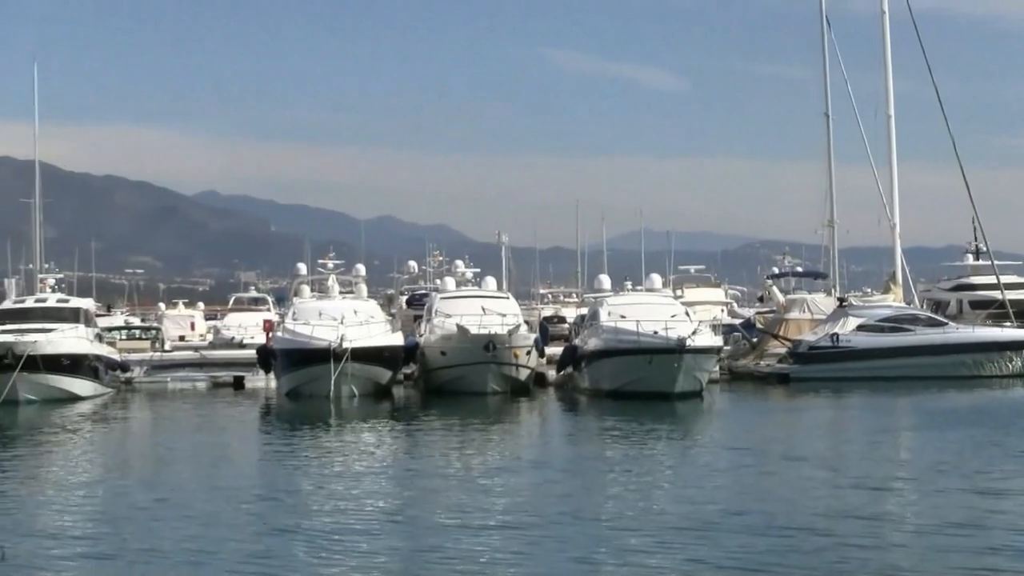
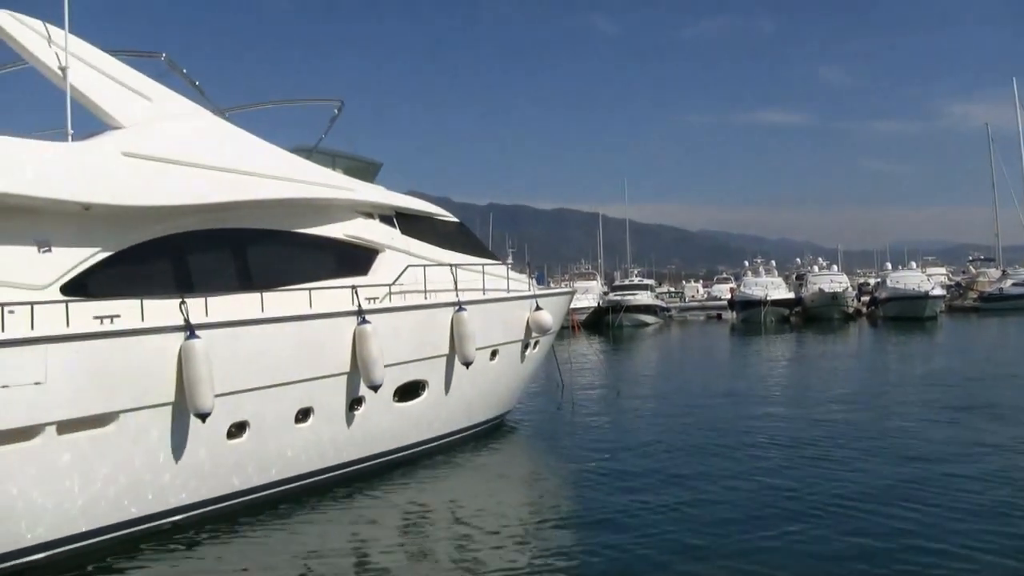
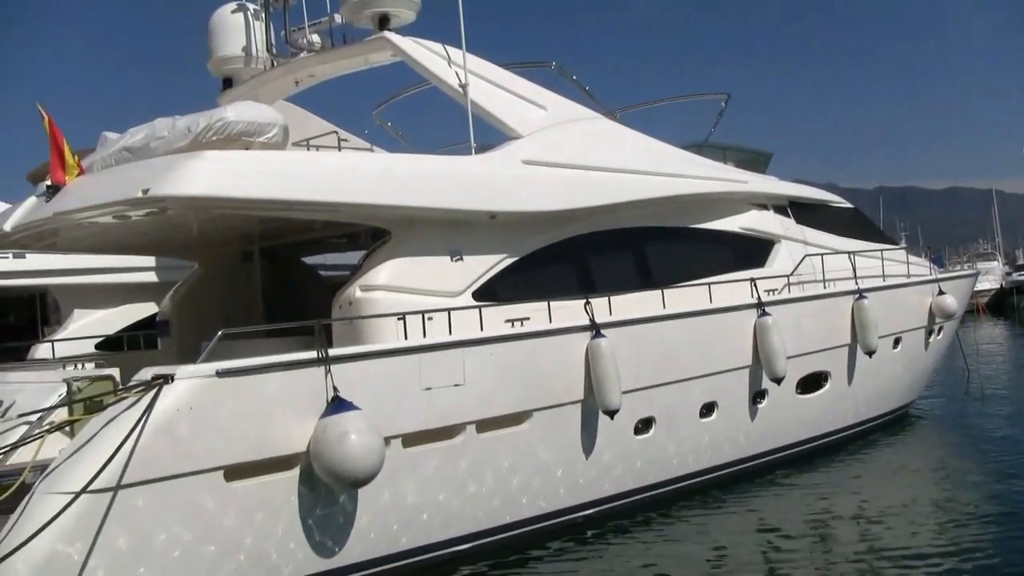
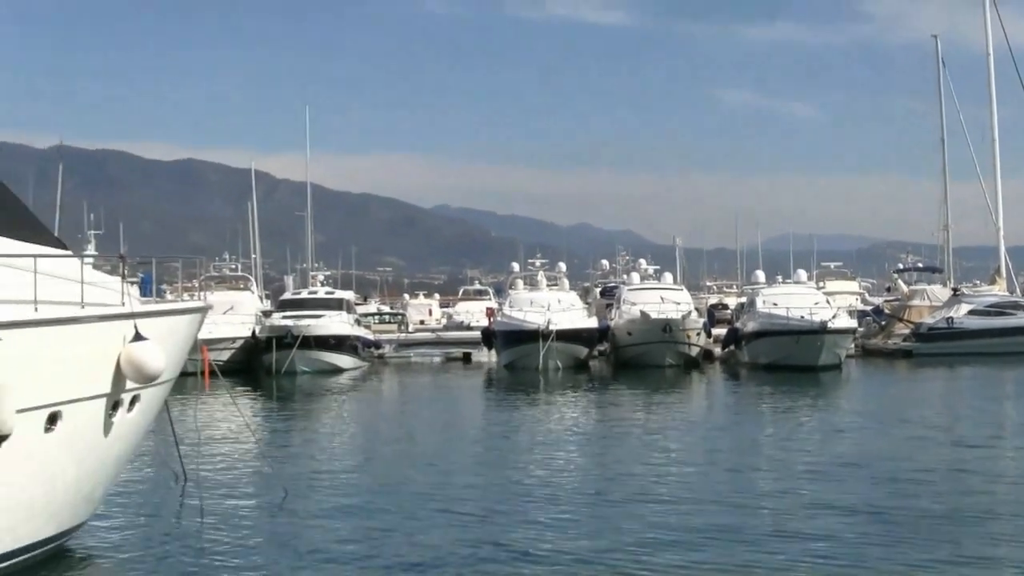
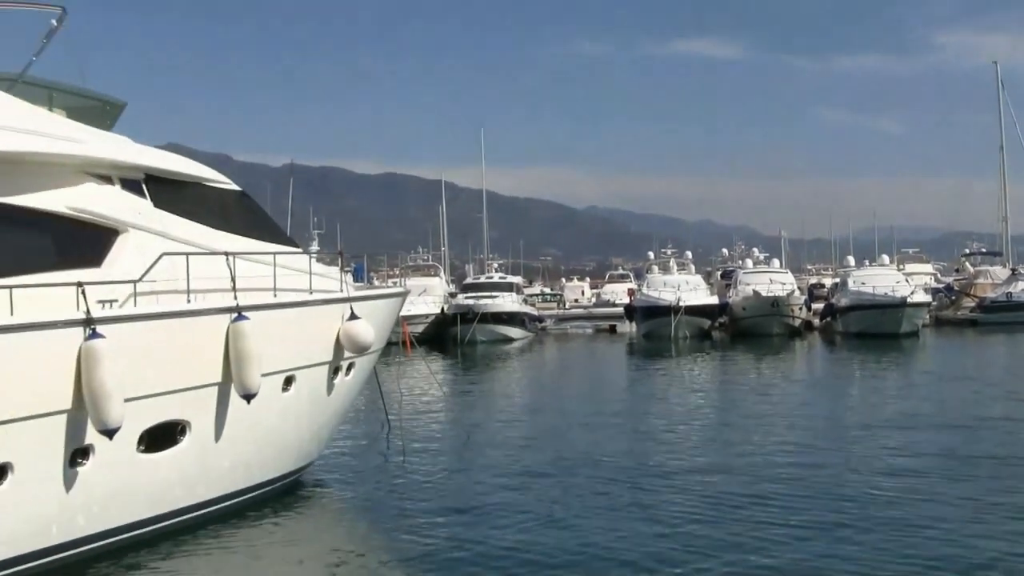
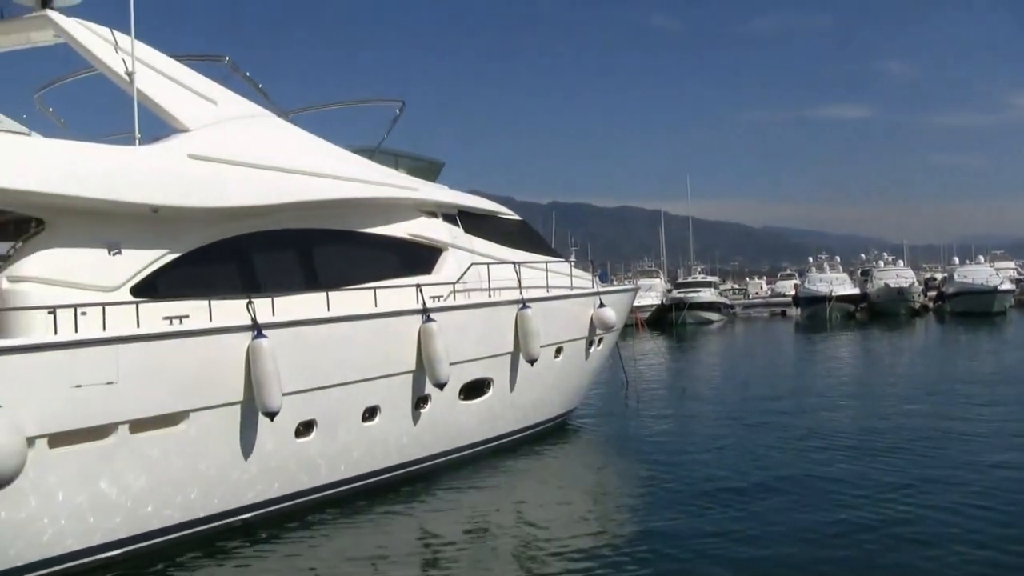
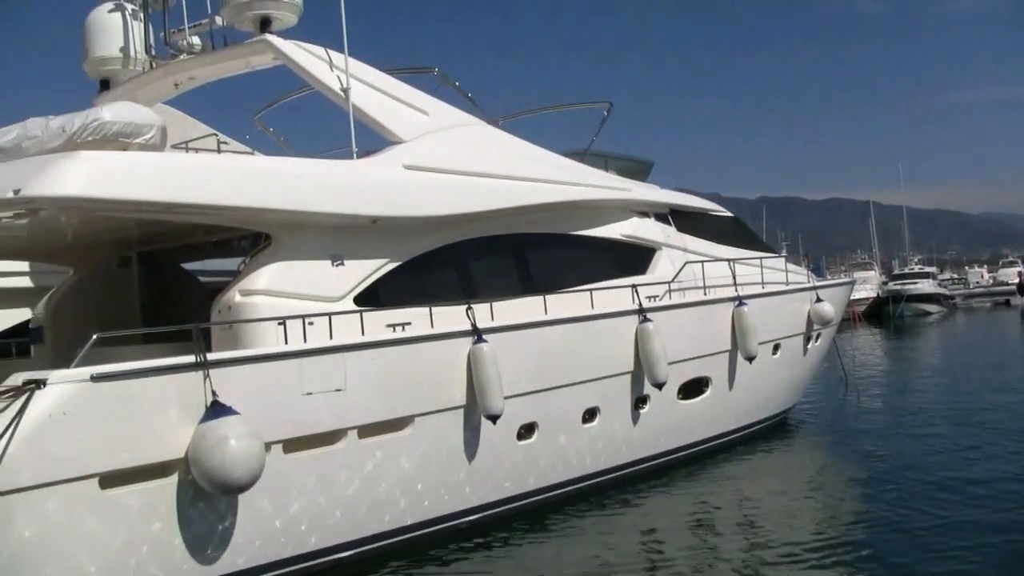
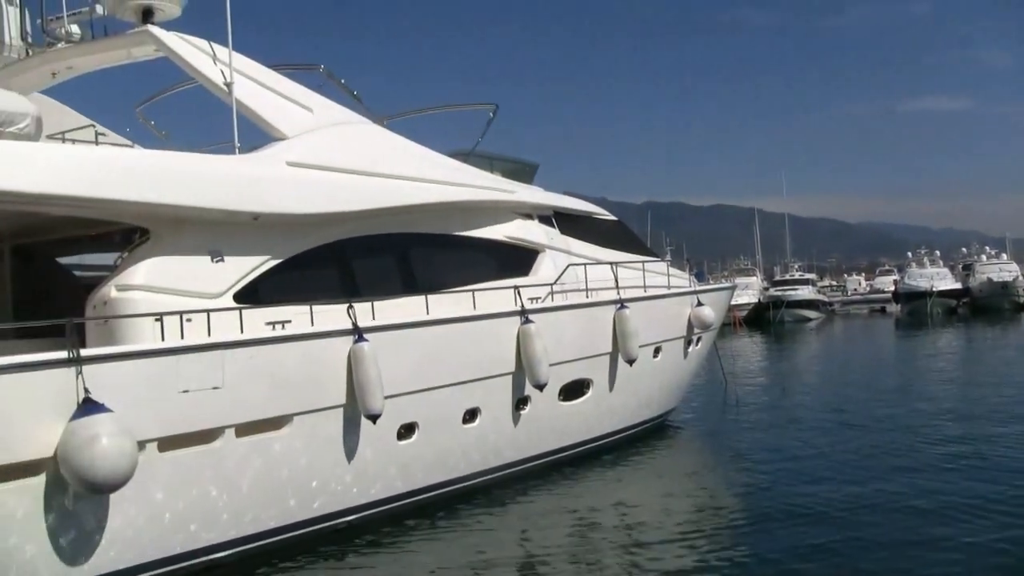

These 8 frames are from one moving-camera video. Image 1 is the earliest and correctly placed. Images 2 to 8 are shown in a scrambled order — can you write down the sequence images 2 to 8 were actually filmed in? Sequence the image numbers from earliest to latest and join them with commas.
4, 5, 2, 6, 8, 7, 3
